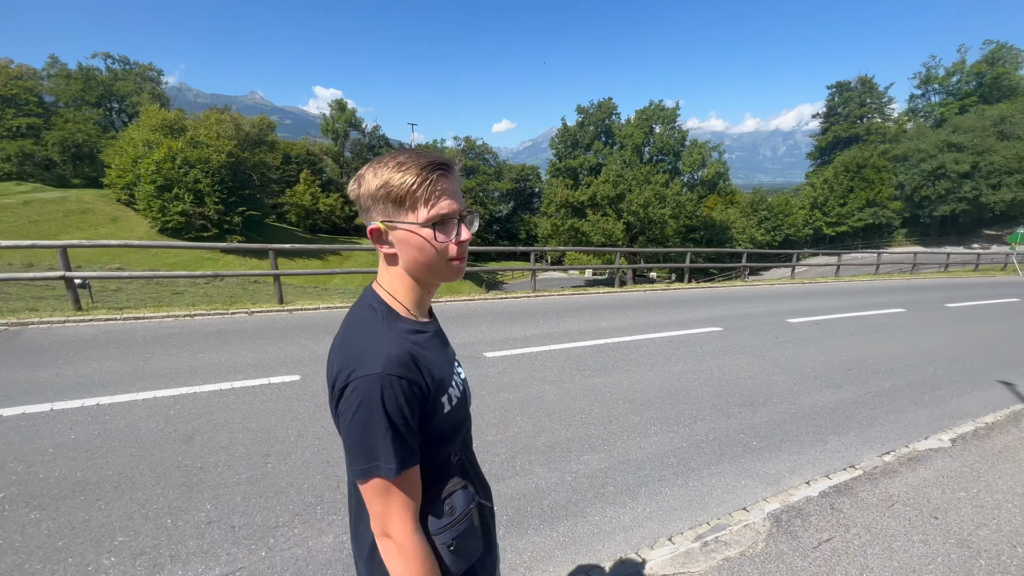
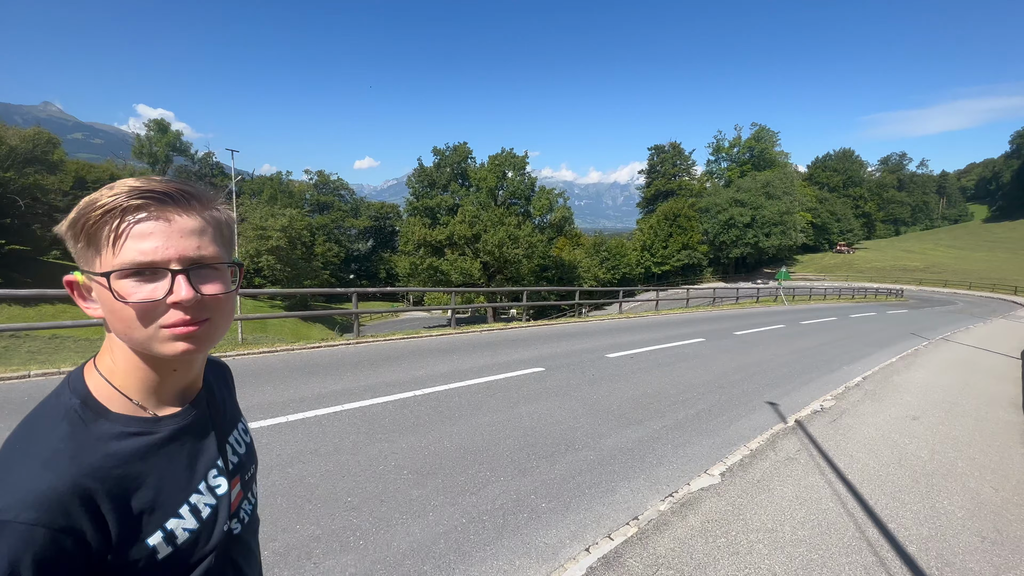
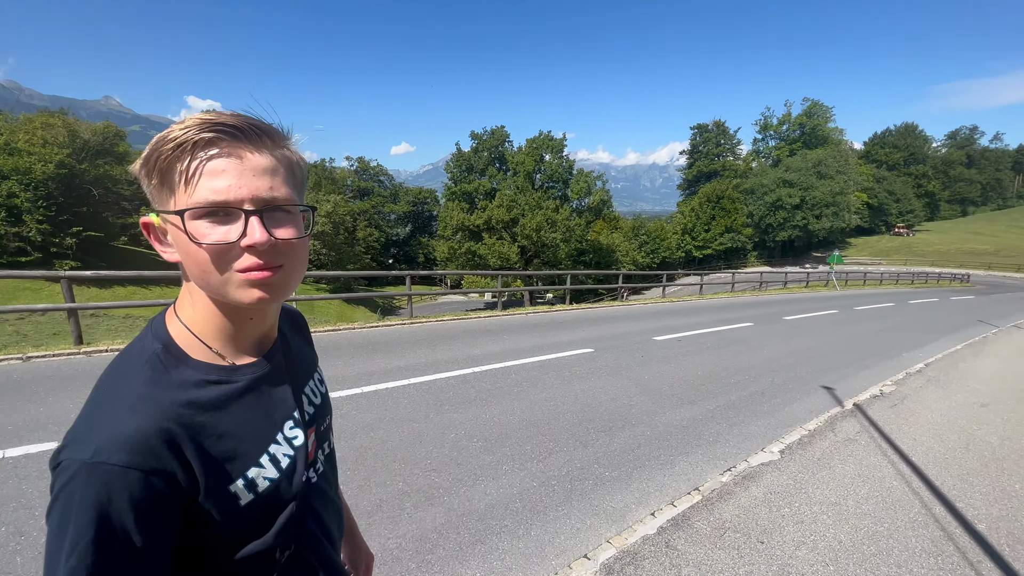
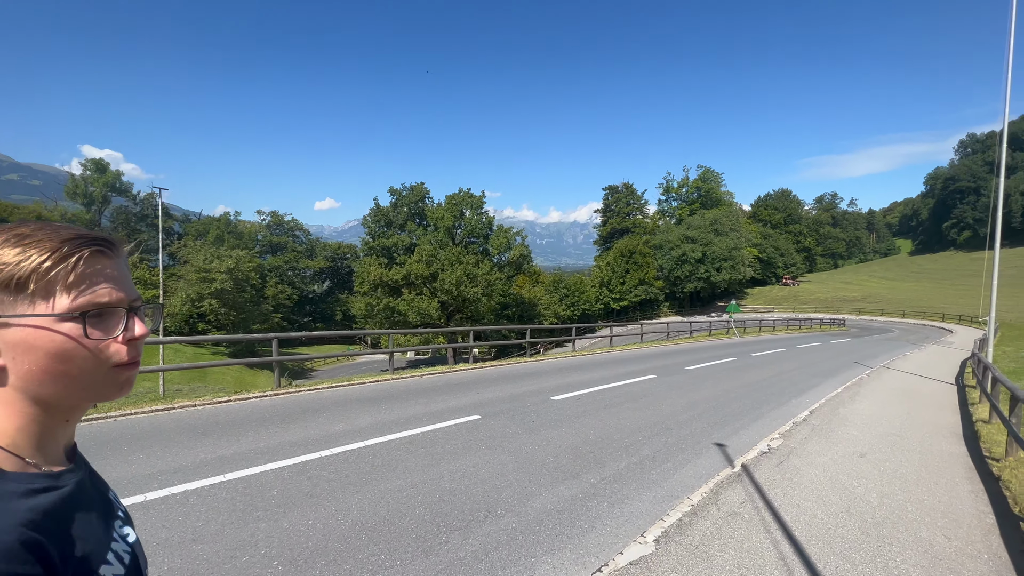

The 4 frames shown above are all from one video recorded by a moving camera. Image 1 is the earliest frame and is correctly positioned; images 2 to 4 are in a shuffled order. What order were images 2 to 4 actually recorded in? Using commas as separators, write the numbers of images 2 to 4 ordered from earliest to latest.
3, 2, 4
